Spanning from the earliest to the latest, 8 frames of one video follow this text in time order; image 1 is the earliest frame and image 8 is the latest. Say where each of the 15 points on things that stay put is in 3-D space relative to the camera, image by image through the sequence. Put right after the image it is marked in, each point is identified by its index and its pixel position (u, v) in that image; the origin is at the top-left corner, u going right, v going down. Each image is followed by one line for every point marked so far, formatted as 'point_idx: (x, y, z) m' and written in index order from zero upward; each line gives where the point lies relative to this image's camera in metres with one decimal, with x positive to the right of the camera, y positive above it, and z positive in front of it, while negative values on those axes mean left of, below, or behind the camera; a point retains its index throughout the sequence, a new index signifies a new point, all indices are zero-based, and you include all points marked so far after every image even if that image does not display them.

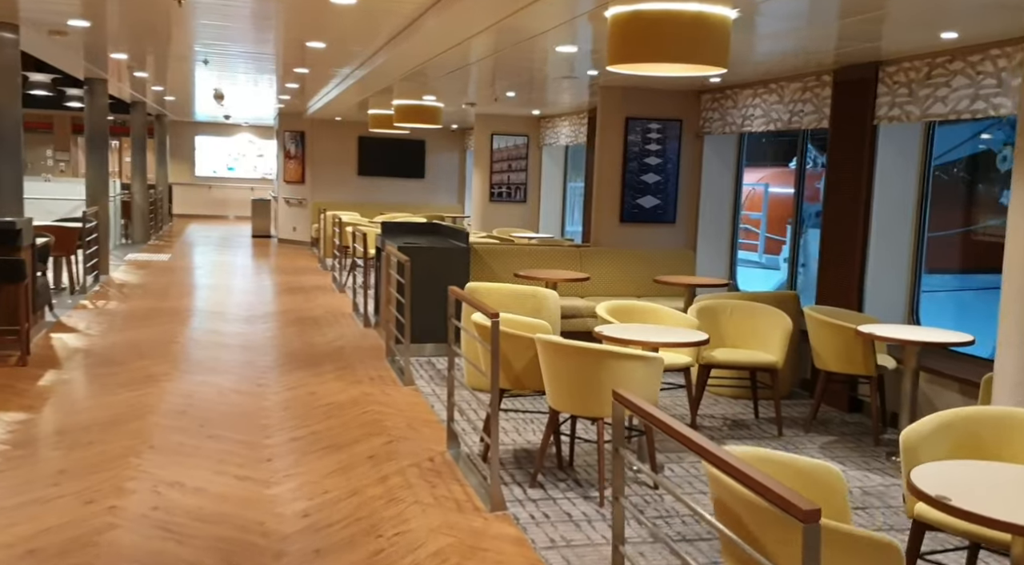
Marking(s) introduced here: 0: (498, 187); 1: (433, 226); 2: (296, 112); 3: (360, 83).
0: (-0.2, +1.3, +12.2) m
1: (-0.7, +0.5, +8.2) m
2: (-4.0, +3.2, +16.1) m
3: (-1.8, +2.4, +10.5) m
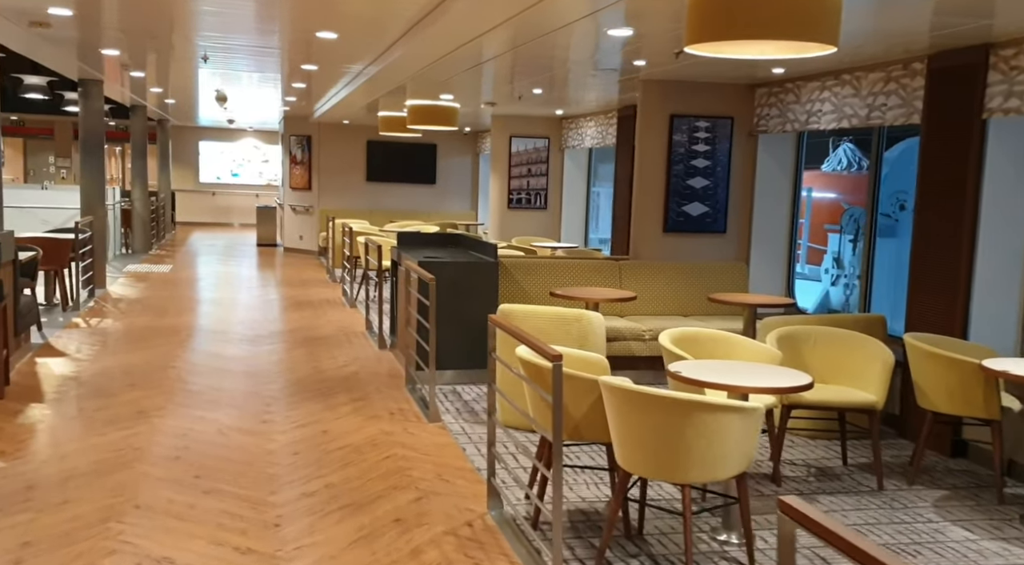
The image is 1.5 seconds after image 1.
0: (+0.1, +1.2, +11.5) m
1: (-0.5, +0.4, +7.5) m
2: (-3.7, +3.0, +15.4) m
3: (-1.5, +2.2, +9.8) m
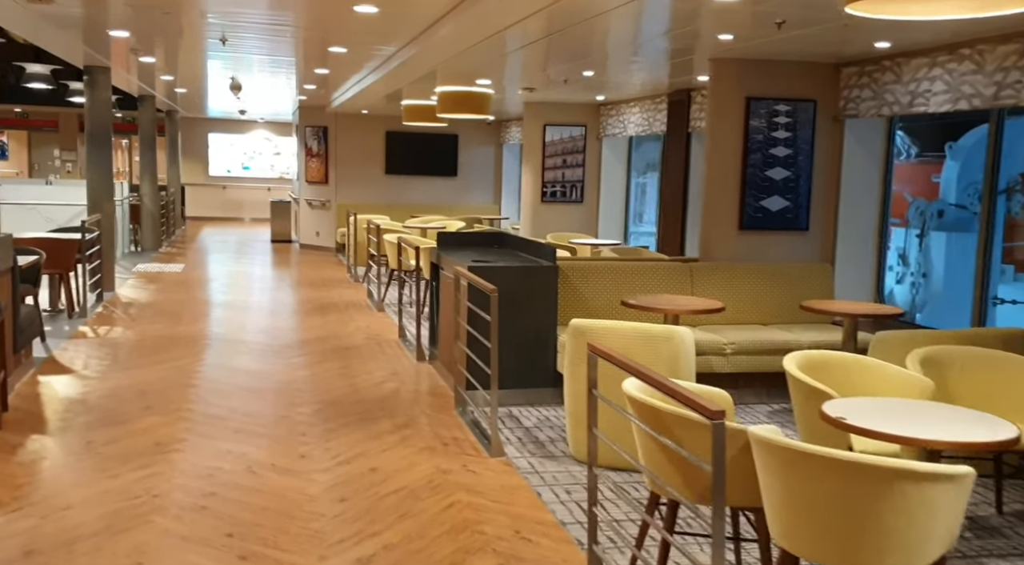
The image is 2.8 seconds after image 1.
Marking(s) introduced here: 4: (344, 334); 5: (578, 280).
0: (+0.5, +1.2, +10.8) m
1: (-0.1, +0.4, +6.8) m
2: (-3.3, +3.0, +14.7) m
3: (-1.1, +2.2, +9.1) m
4: (-1.5, -0.5, +8.0) m
5: (+0.4, 0.0, +5.7) m
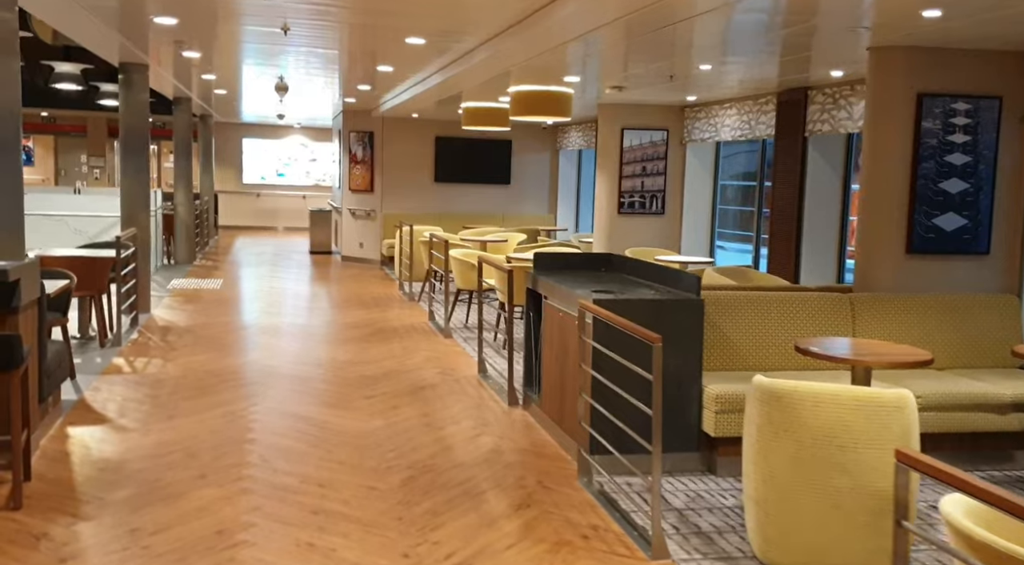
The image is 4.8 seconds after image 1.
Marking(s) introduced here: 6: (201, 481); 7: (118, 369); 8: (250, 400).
0: (+1.3, +1.0, +9.7) m
1: (+0.6, +0.2, +5.8) m
2: (-2.3, +2.8, +13.8) m
3: (-0.4, +2.0, +8.1) m
4: (-0.8, -0.7, +7.0) m
5: (+1.1, -0.2, +4.7) m
6: (-1.5, -1.0, +4.3) m
7: (-3.0, -0.7, +6.7) m
8: (-1.8, -0.8, +5.9) m
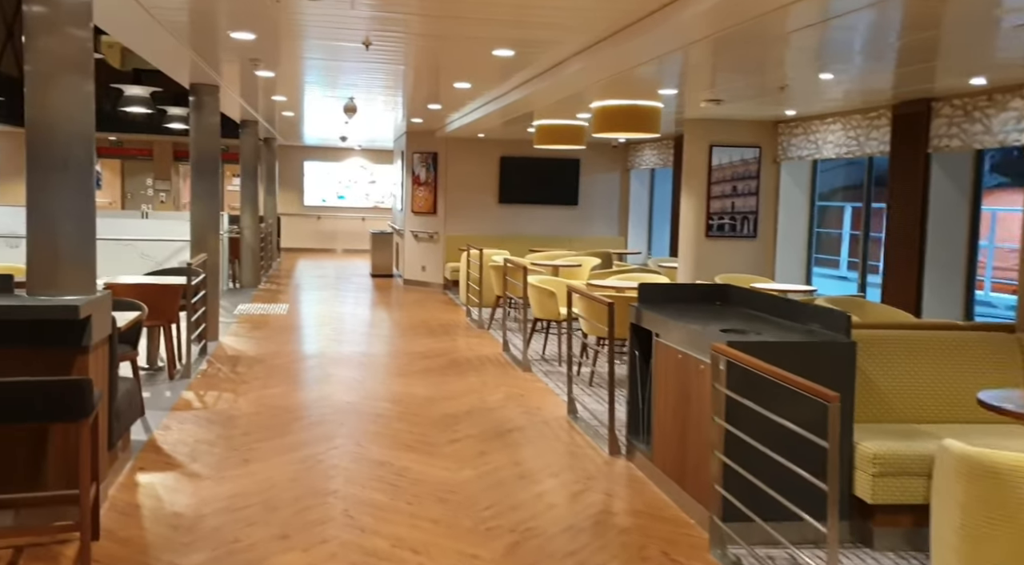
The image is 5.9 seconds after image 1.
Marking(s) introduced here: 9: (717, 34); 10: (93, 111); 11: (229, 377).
0: (+2.2, +0.7, +9.2) m
1: (+1.2, 0.0, +5.2) m
2: (-1.3, +2.4, +13.4) m
3: (+0.4, +1.8, +7.7) m
4: (-0.1, -0.9, +6.5) m
5: (+1.7, -0.4, +4.1) m
6: (-1.0, -1.1, +3.8) m
7: (-2.4, -0.9, +6.4) m
8: (-1.2, -1.0, +5.5) m
9: (+1.3, +1.6, +5.6) m
10: (-2.0, +0.8, +4.1) m
11: (-2.4, -0.8, +7.4) m
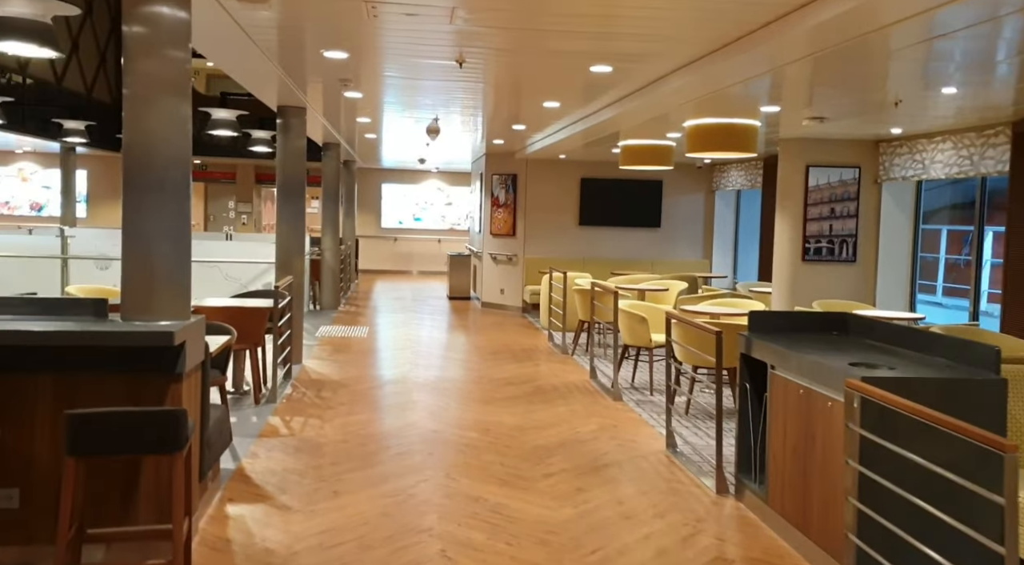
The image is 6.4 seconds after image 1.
0: (+3.0, +0.4, +8.7) m
1: (+1.8, -0.2, +4.8) m
2: (0.0, +2.0, +13.3) m
3: (+1.2, +1.5, +7.4) m
4: (+0.5, -1.1, +6.2) m
5: (+2.1, -0.5, +3.6) m
6: (-0.5, -1.2, +3.6) m
7: (-1.7, -1.1, +6.3) m
8: (-0.6, -1.1, +5.3) m
9: (+1.9, +1.4, +5.2) m
10: (-1.5, +0.7, +4.0) m
11: (-1.7, -1.0, +7.3) m
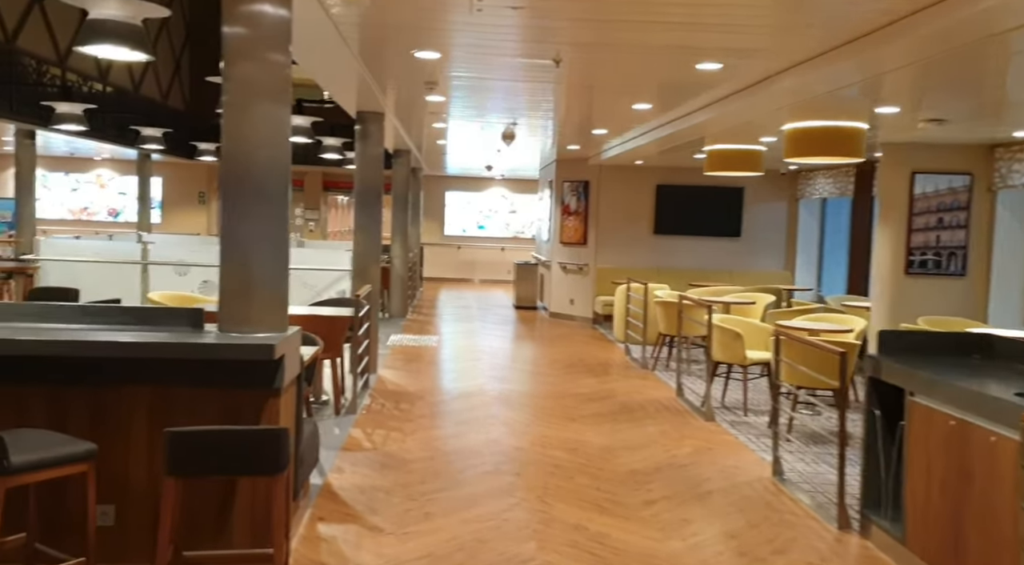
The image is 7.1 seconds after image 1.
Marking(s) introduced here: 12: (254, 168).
0: (+3.8, +0.3, +8.2) m
1: (+2.3, -0.3, +4.4) m
2: (+1.1, +1.9, +13.0) m
3: (+1.9, +1.4, +7.0) m
4: (+1.2, -1.2, +5.8) m
5: (+2.6, -0.6, +3.2) m
6: (-0.1, -1.3, +3.3) m
7: (-1.1, -1.1, +6.0) m
8: (0.0, -1.2, +5.0) m
9: (+2.5, +1.3, +4.8) m
10: (-1.0, +0.6, +3.8) m
11: (-1.0, -1.1, +7.1) m
12: (-1.1, +0.5, +3.7) m
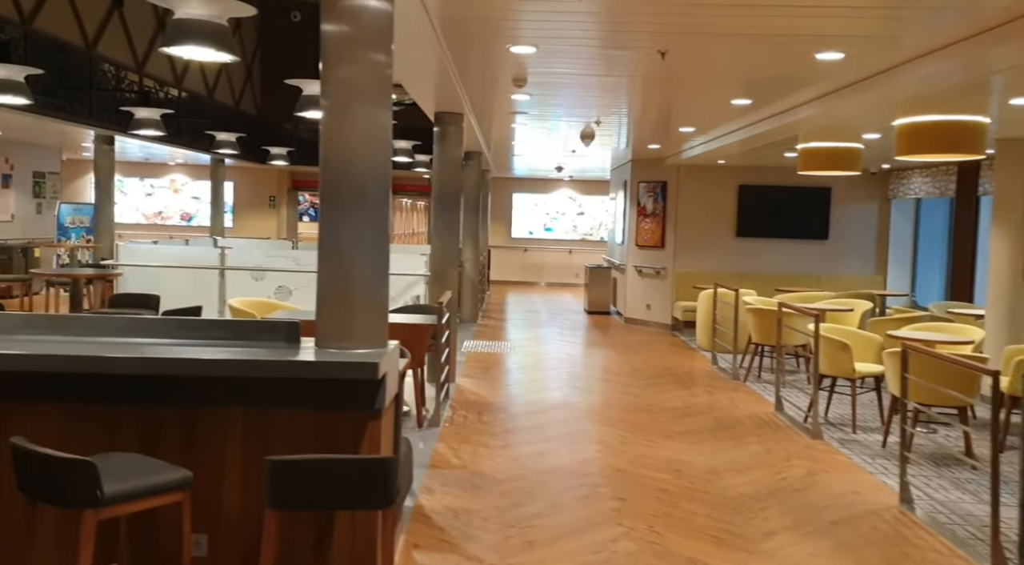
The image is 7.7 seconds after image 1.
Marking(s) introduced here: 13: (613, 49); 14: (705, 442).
0: (+4.6, +0.2, +7.6) m
1: (+2.9, -0.3, +3.9) m
2: (+2.2, +1.8, +12.5) m
3: (+2.6, +1.4, +6.5) m
4: (+1.8, -1.2, +5.4) m
5: (+3.0, -0.6, +2.7) m
6: (+0.4, -1.3, +2.9) m
7: (-0.4, -1.2, +5.7) m
8: (+0.5, -1.3, +4.6) m
9: (+3.0, +1.3, +4.3) m
10: (-0.5, +0.6, +3.5) m
11: (-0.3, -1.1, +6.7) m
12: (-0.6, +0.4, +3.4) m
13: (+0.7, +1.5, +5.7) m
14: (+1.4, -1.2, +6.5) m
